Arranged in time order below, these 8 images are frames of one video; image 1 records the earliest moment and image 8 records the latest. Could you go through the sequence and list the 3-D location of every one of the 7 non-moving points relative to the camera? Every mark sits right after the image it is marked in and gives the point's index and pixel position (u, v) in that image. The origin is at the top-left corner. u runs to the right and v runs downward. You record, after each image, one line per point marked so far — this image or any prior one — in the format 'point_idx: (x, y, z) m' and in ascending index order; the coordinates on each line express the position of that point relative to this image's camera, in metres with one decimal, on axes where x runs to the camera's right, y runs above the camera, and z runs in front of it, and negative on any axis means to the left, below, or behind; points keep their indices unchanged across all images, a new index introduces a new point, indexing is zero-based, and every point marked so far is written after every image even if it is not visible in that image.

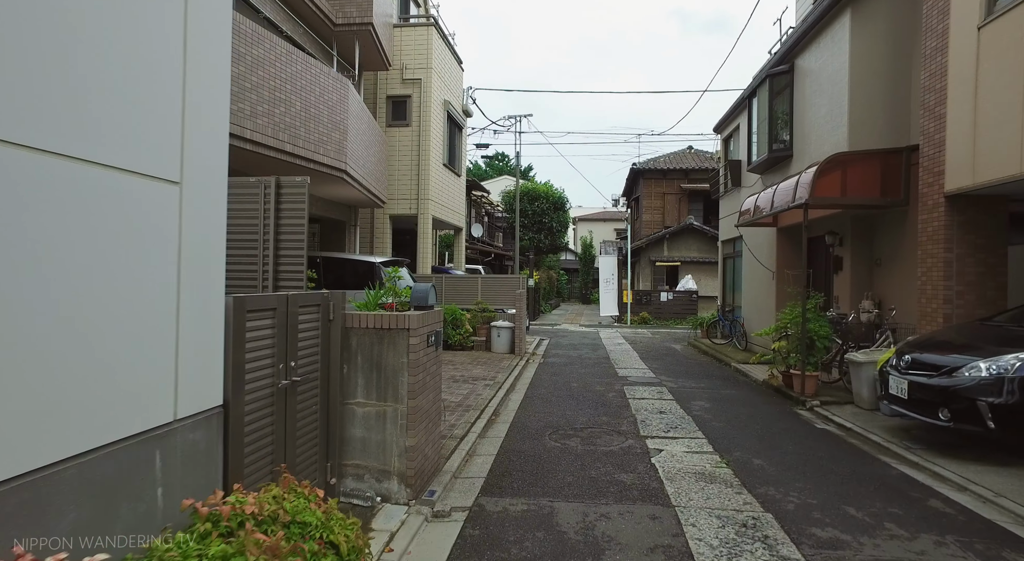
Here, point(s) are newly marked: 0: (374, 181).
0: (-2.7, +2.0, +11.5) m
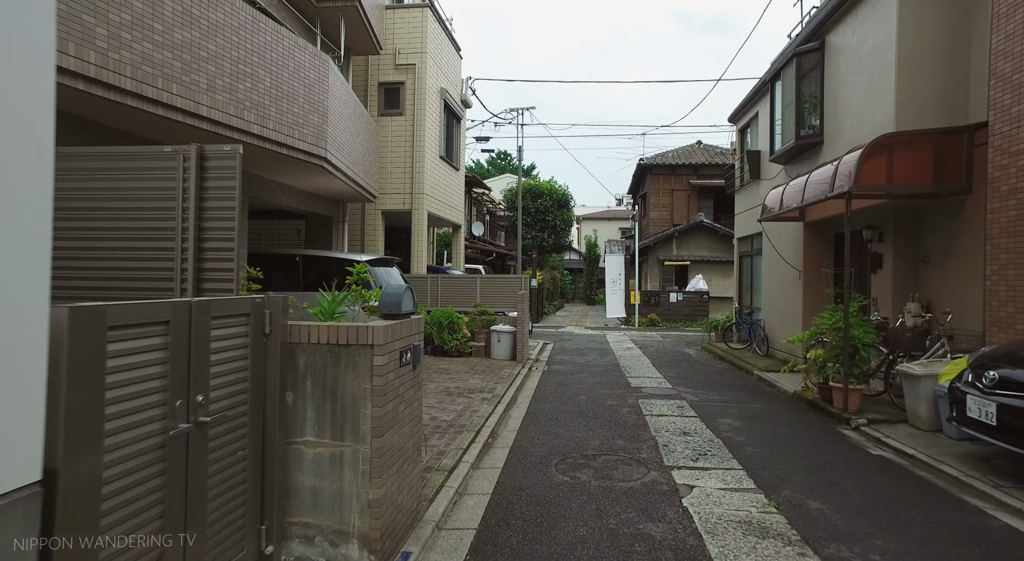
0: (-2.7, +2.0, +10.6) m
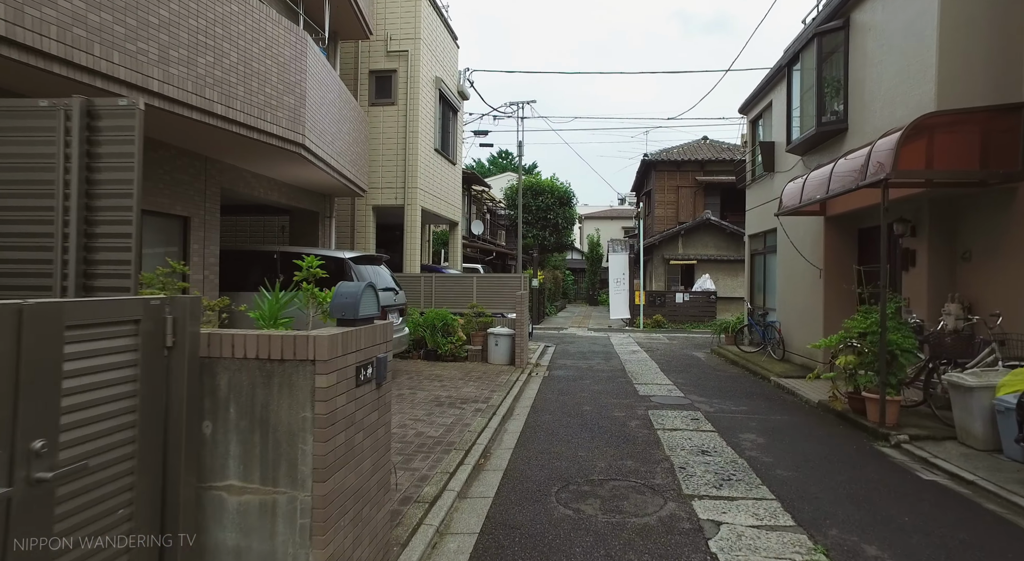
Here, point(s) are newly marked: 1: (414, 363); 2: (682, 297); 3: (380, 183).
0: (-2.8, +2.0, +9.9) m
1: (-1.7, -1.5, +10.3) m
2: (+5.8, -0.6, +19.7) m
3: (-2.8, +2.0, +12.0) m
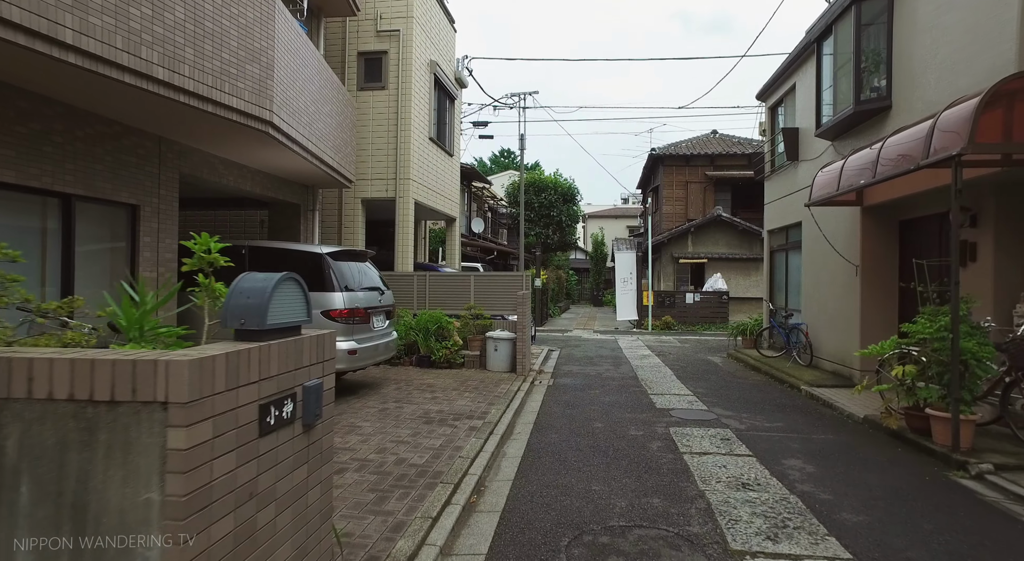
0: (-2.7, +2.0, +9.0) m
1: (-1.7, -1.5, +9.3) m
2: (+5.8, -0.6, +18.8) m
3: (-2.7, +2.1, +11.1) m
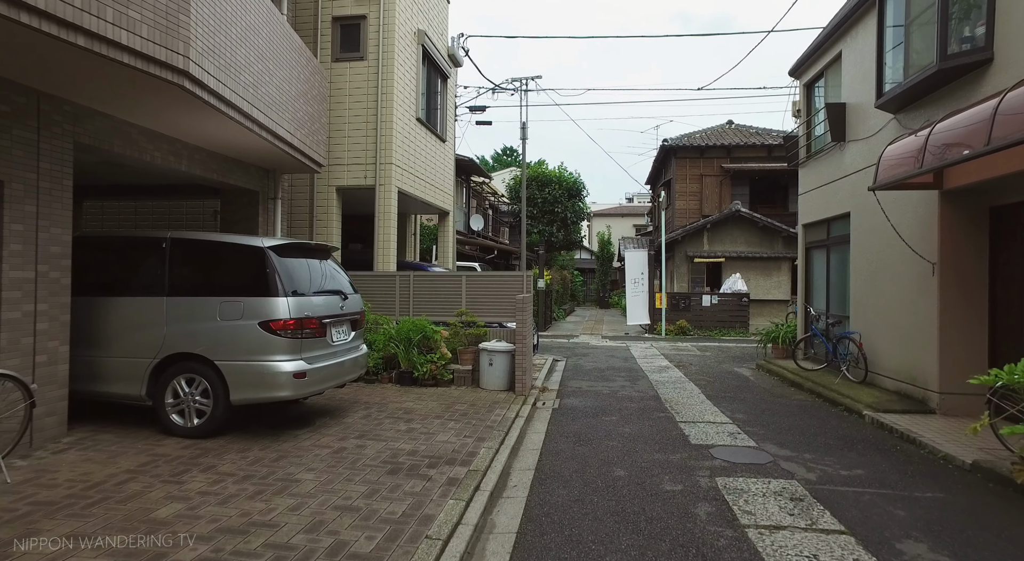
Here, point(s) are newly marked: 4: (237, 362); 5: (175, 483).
0: (-2.8, +2.0, +7.5) m
1: (-1.7, -1.5, +7.8) m
2: (+5.8, -0.6, +17.2) m
3: (-2.8, +2.0, +9.6) m
4: (-2.4, -0.7, +5.1) m
5: (-2.3, -1.4, +4.0) m
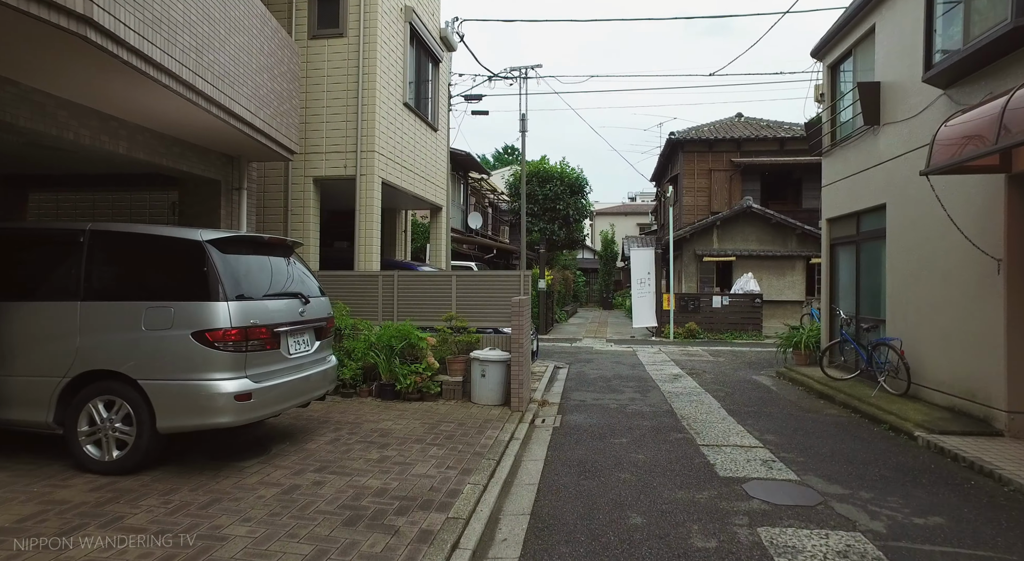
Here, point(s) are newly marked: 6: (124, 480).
0: (-2.8, +2.0, +6.5) m
1: (-1.8, -1.5, +6.9) m
2: (+5.8, -0.6, +16.2) m
3: (-2.8, +2.0, +8.7) m
4: (-2.5, -0.7, +4.2) m
5: (-2.4, -1.4, +3.0) m
6: (-2.8, -1.4, +4.1) m
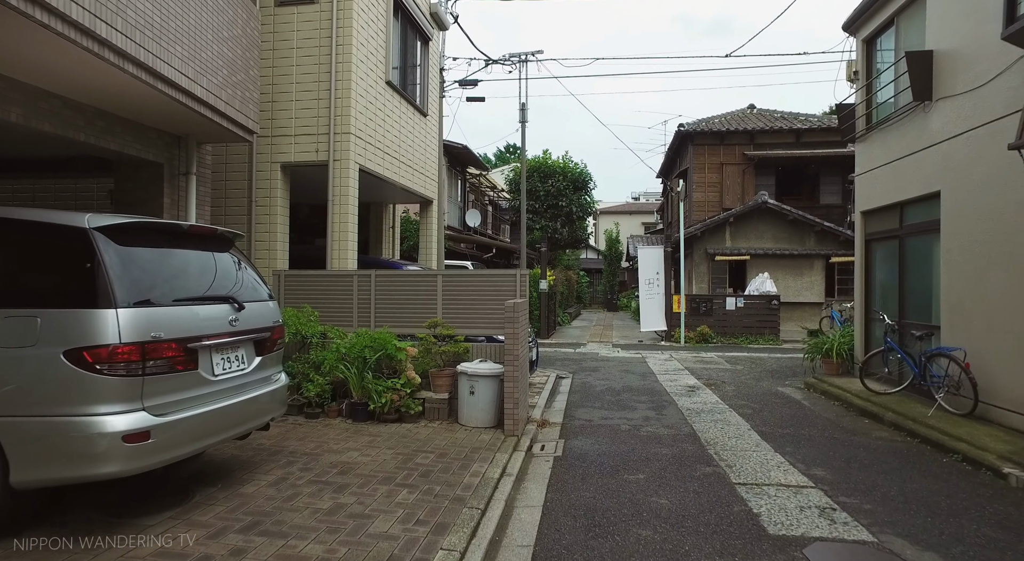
0: (-2.9, +2.0, +5.5) m
1: (-1.8, -1.5, +5.8) m
2: (+5.8, -0.6, +15.1) m
3: (-2.9, +2.0, +7.6) m
4: (-2.6, -0.7, +3.1) m
5: (-2.5, -1.4, +2.0) m
6: (-2.8, -1.4, +3.1) m
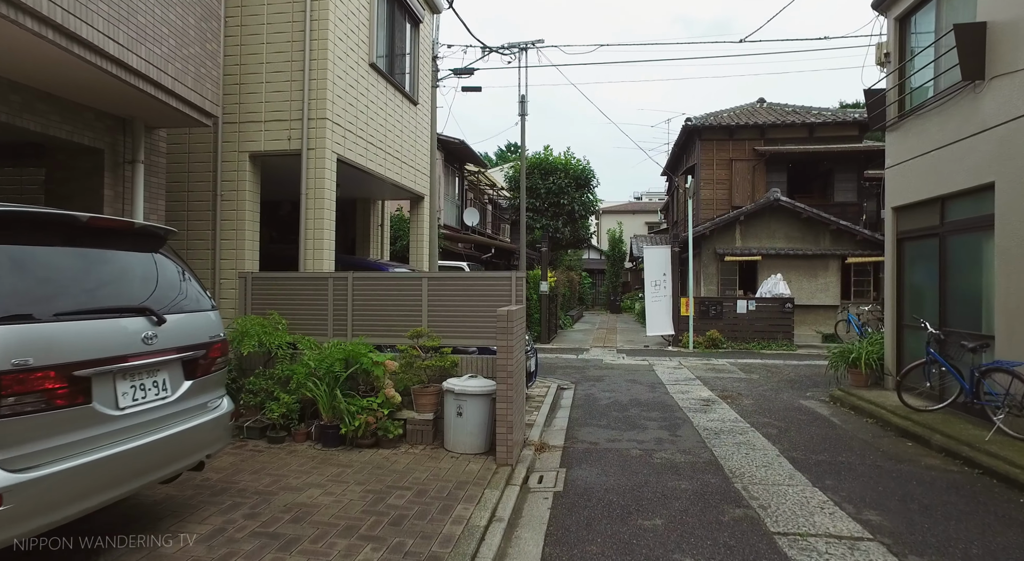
0: (-3.0, +1.9, +4.6) m
1: (-1.9, -1.5, +4.9) m
2: (+5.8, -0.6, +14.3) m
3: (-2.9, +2.0, +6.8) m
4: (-2.6, -0.8, +2.3) m
5: (-2.5, -1.4, +1.1) m
6: (-2.9, -1.5, +2.2) m
